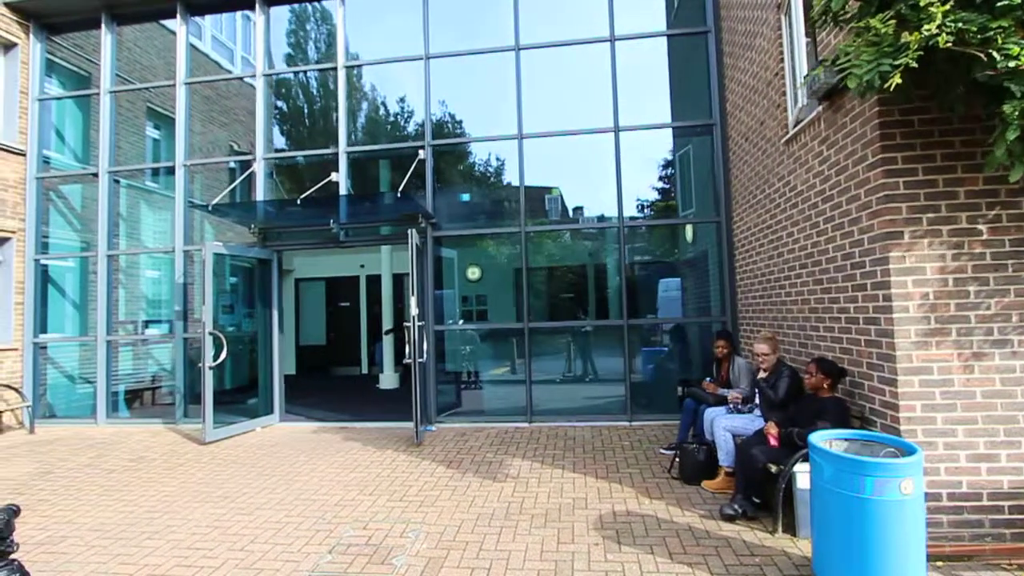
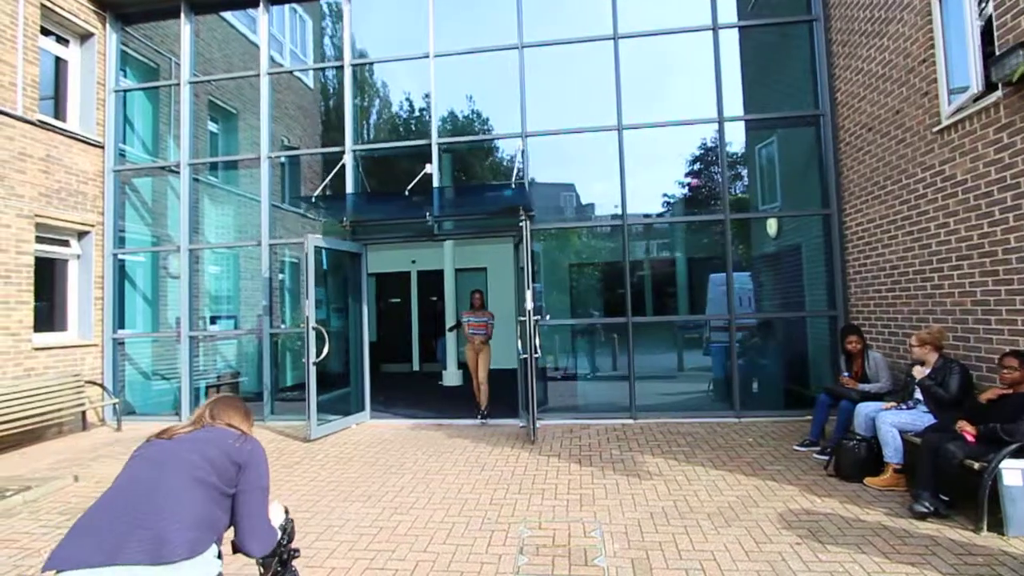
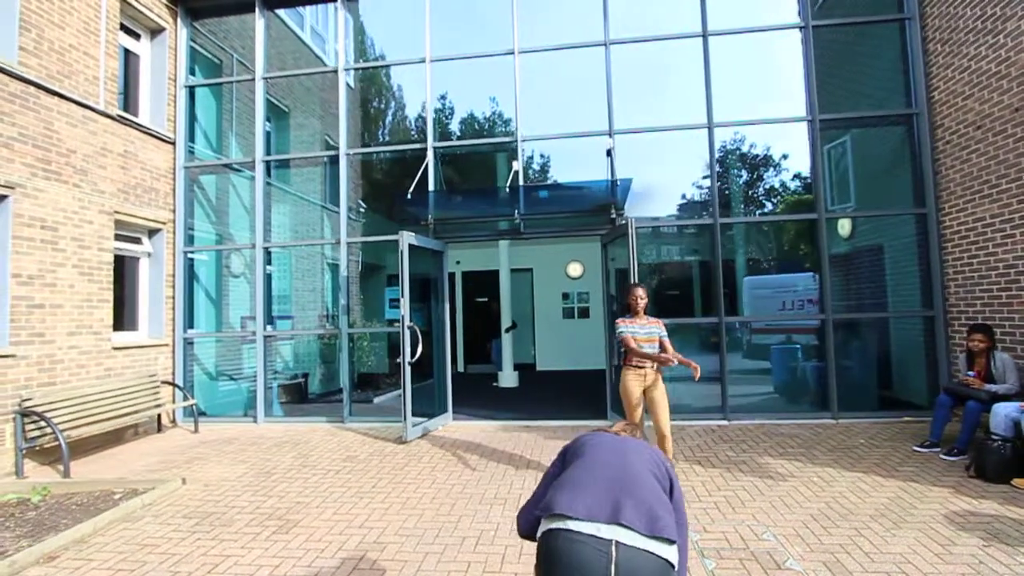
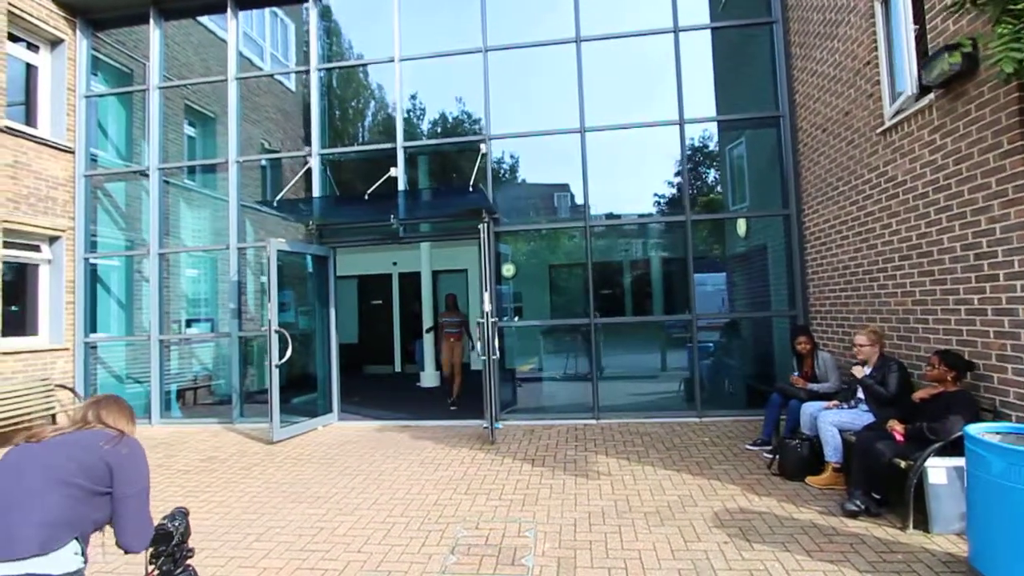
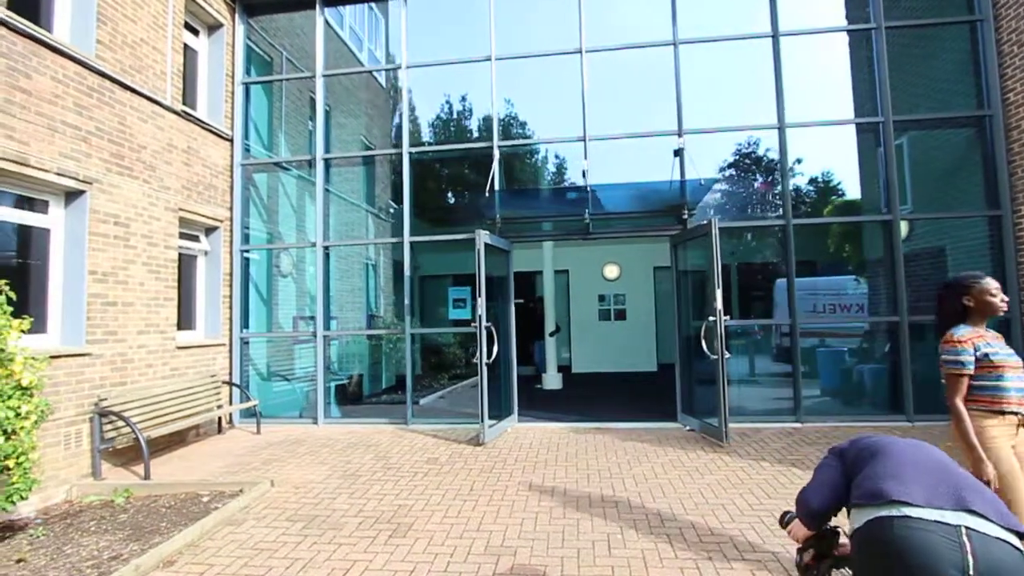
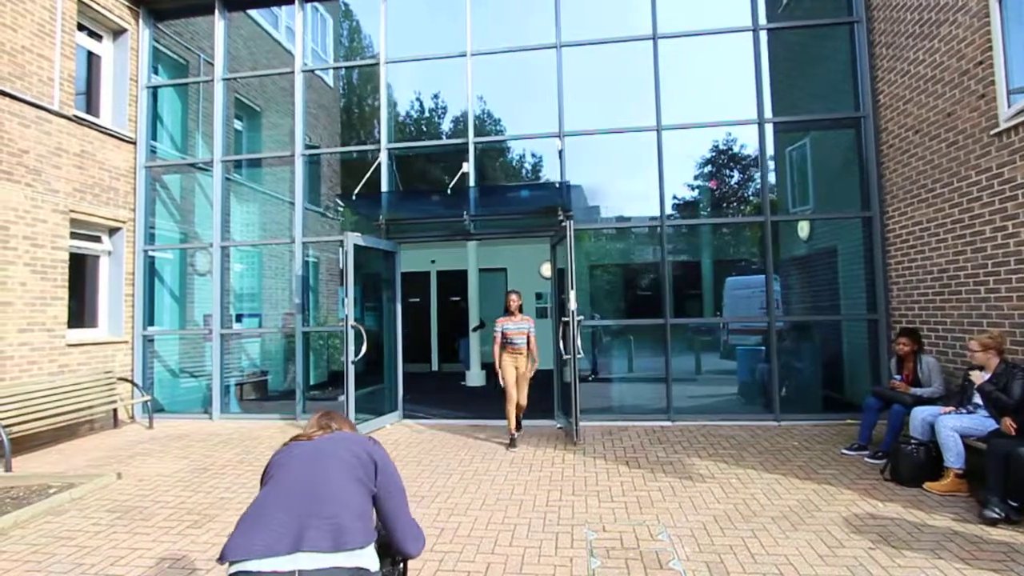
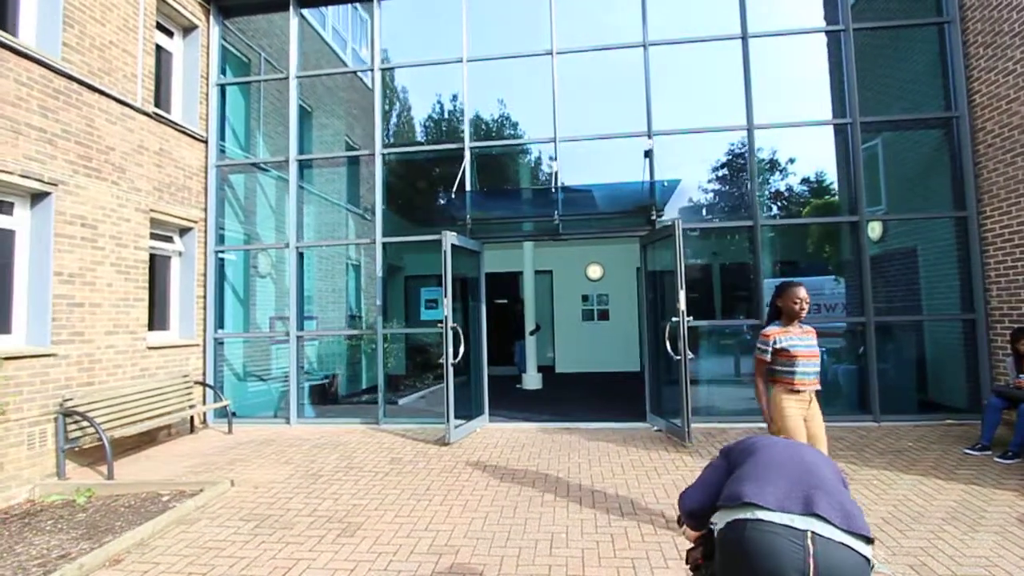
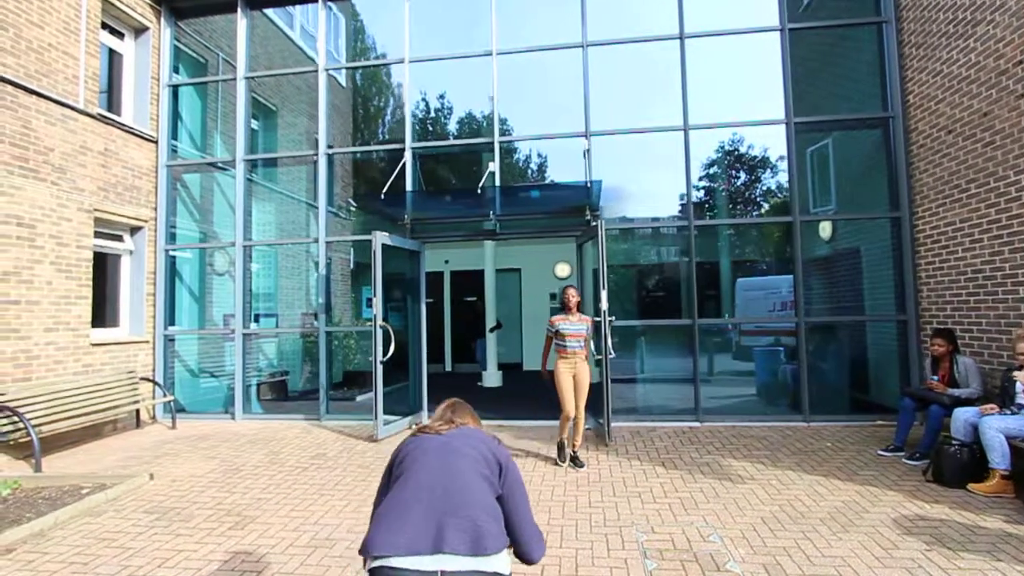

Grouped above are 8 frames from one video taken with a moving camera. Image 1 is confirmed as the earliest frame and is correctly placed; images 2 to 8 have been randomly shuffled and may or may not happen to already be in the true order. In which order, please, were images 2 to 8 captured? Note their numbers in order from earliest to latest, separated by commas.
4, 2, 6, 8, 3, 7, 5
